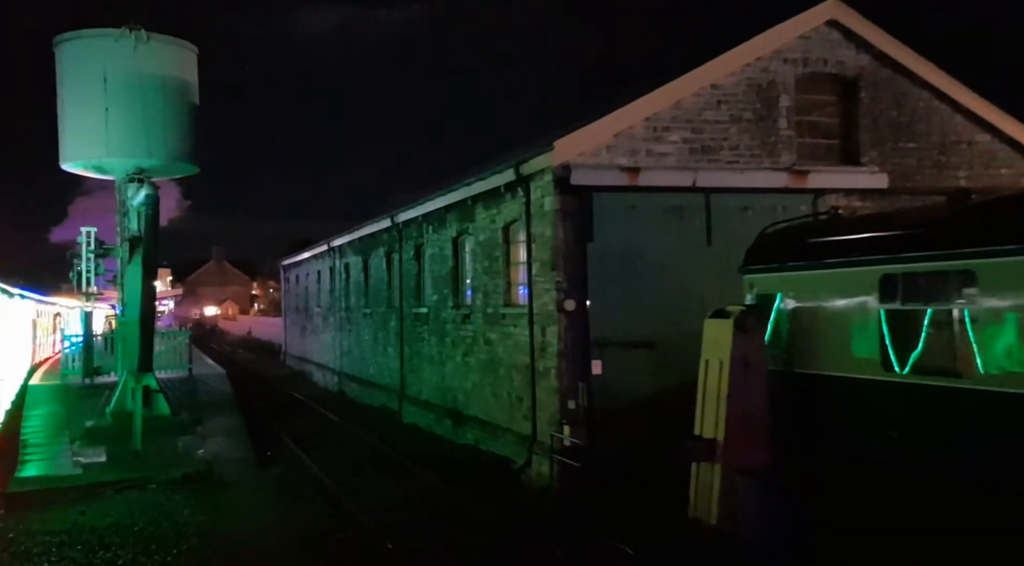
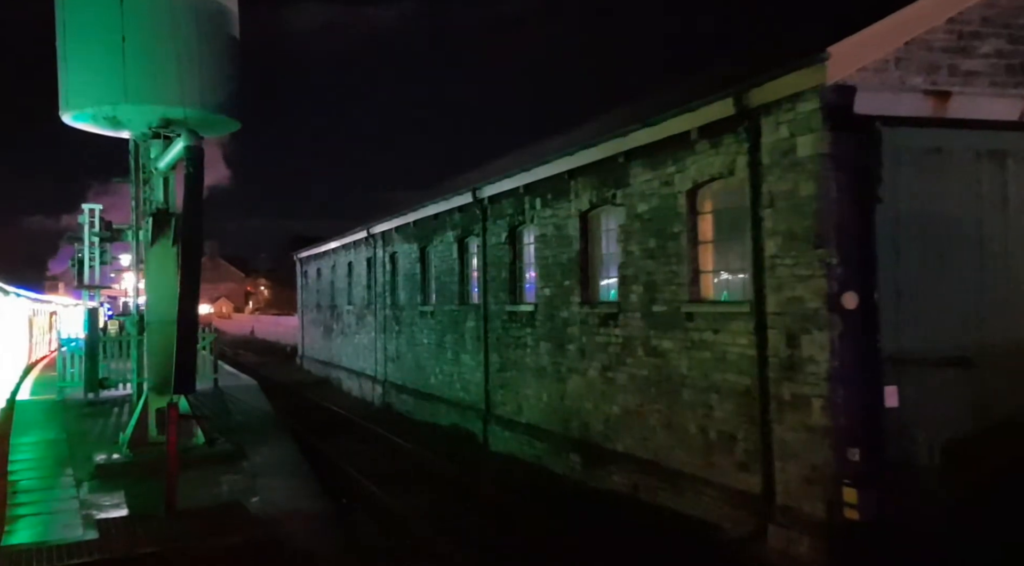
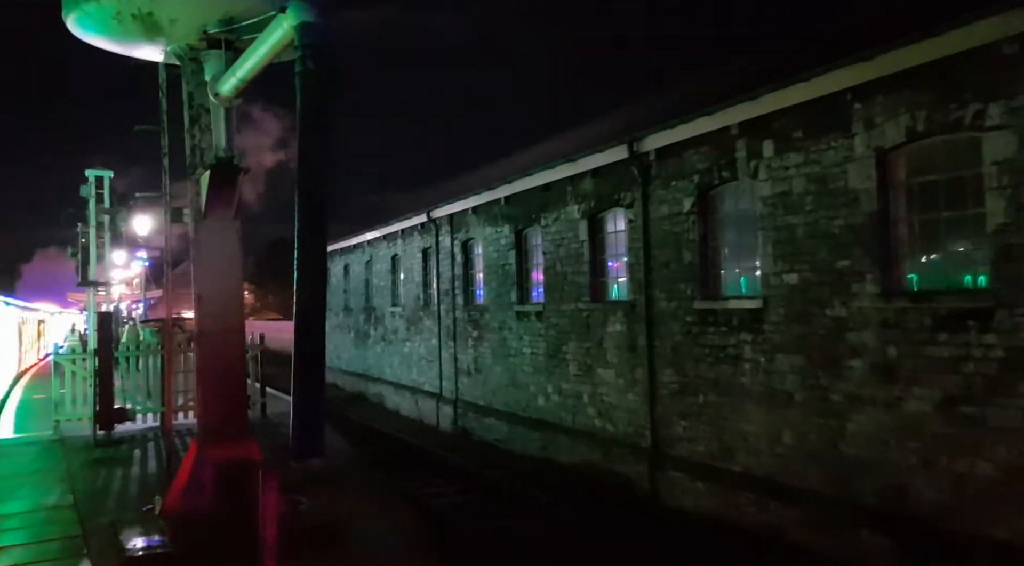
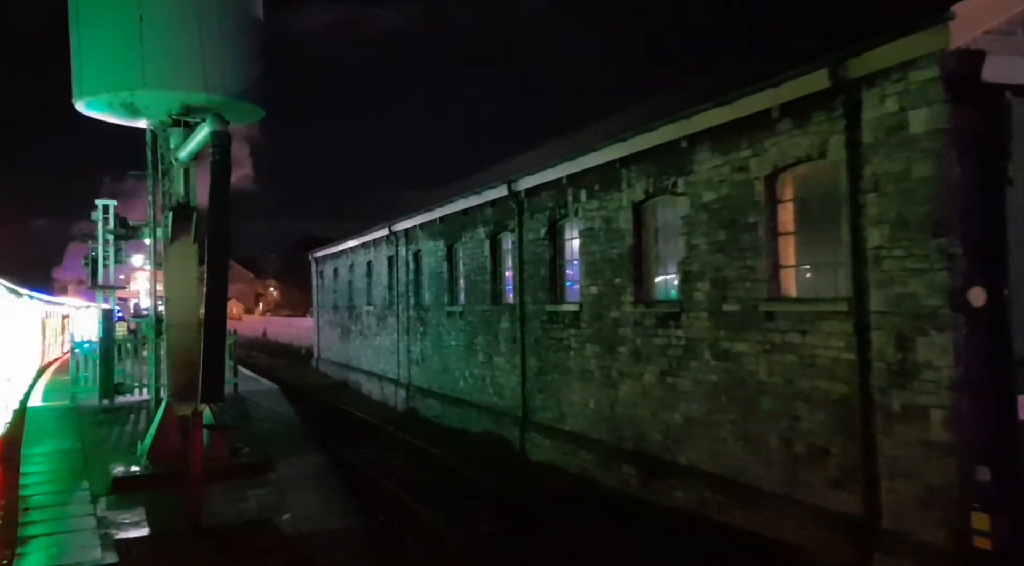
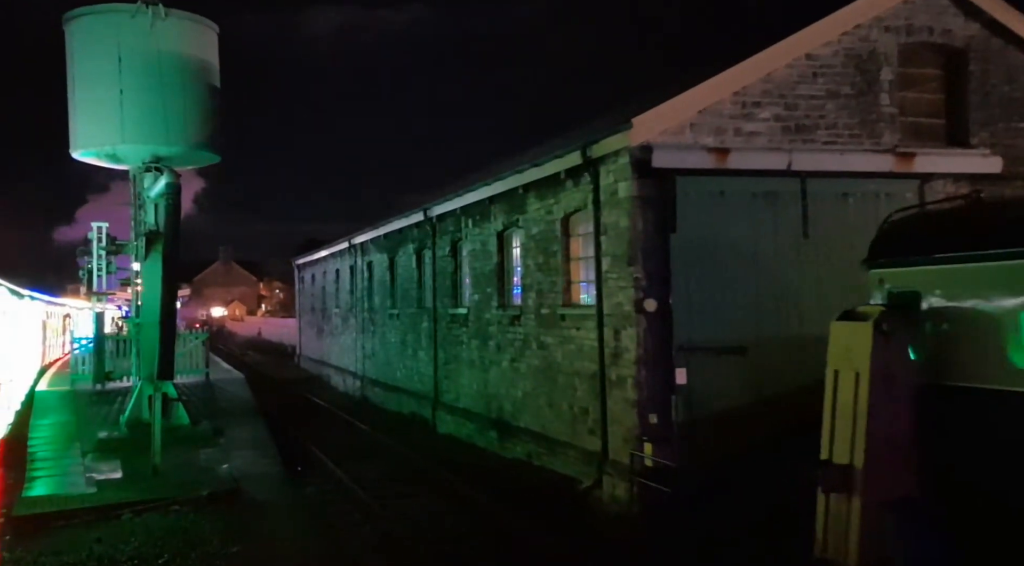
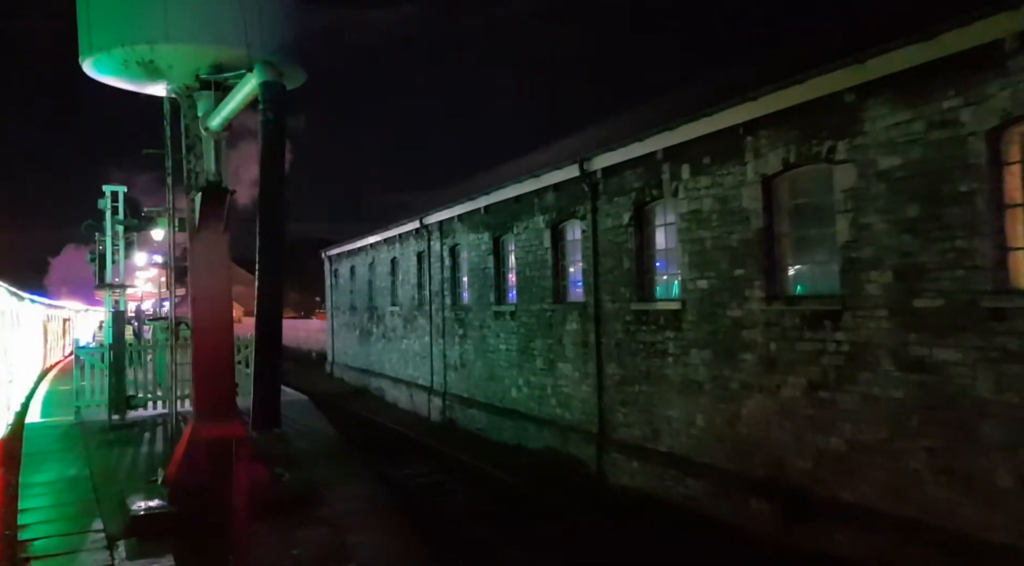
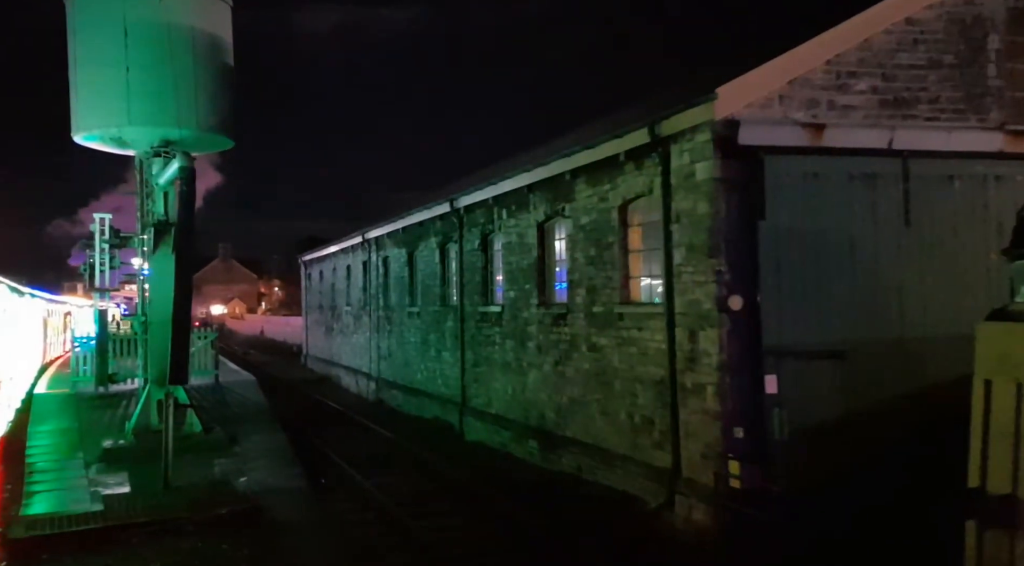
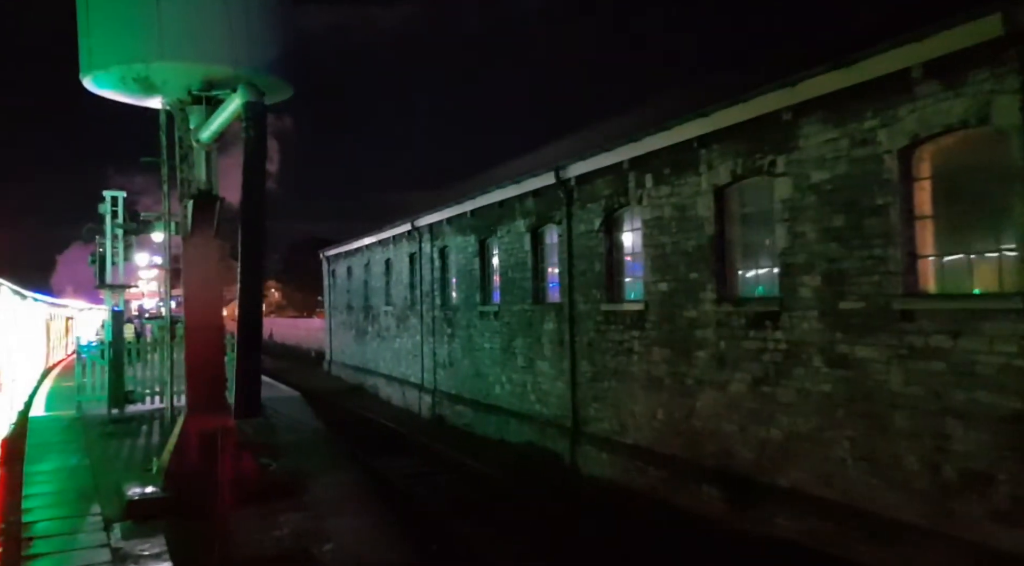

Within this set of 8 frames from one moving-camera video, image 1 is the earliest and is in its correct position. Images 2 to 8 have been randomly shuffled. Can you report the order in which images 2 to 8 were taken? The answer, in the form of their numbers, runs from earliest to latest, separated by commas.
5, 7, 2, 4, 8, 6, 3
